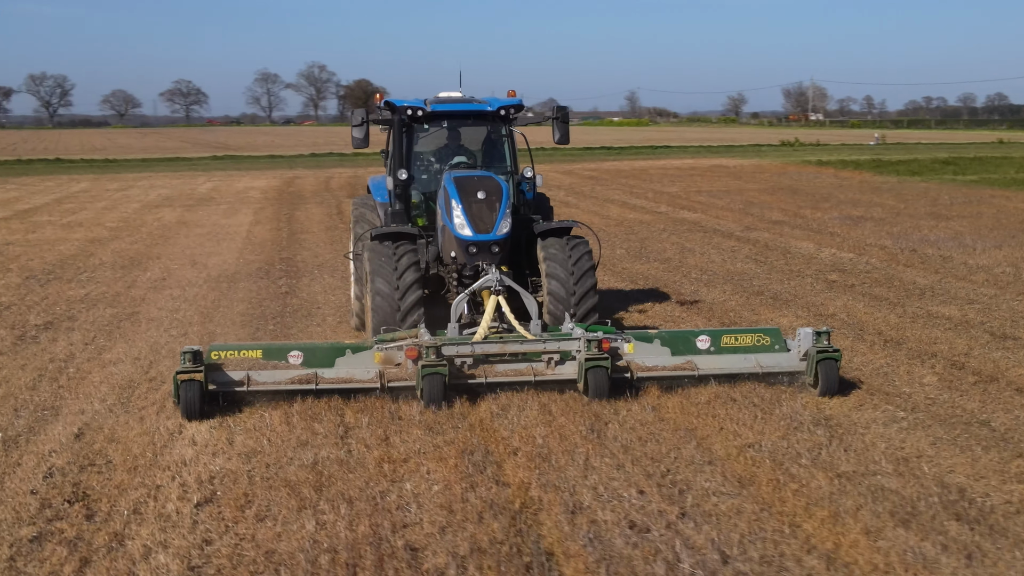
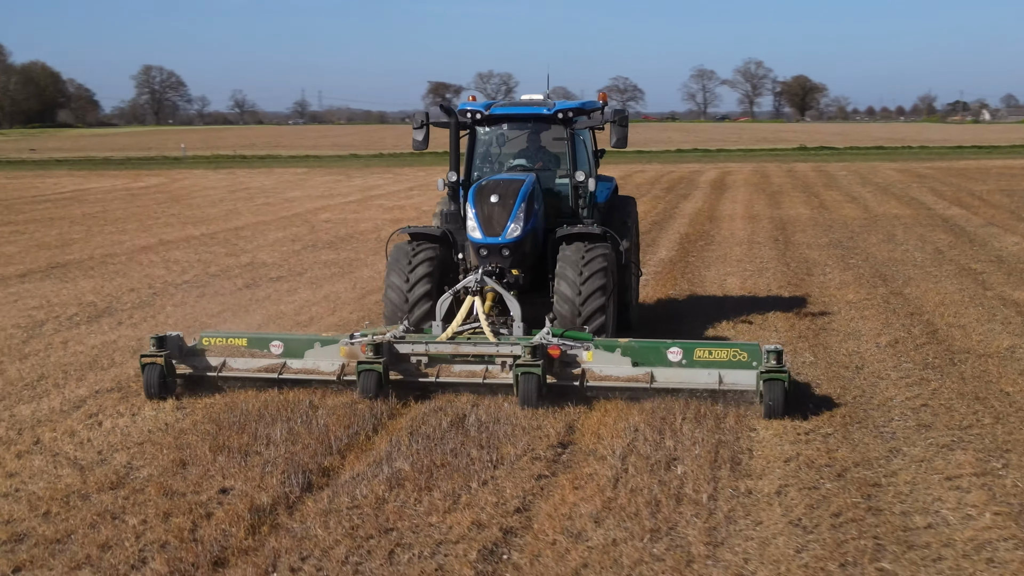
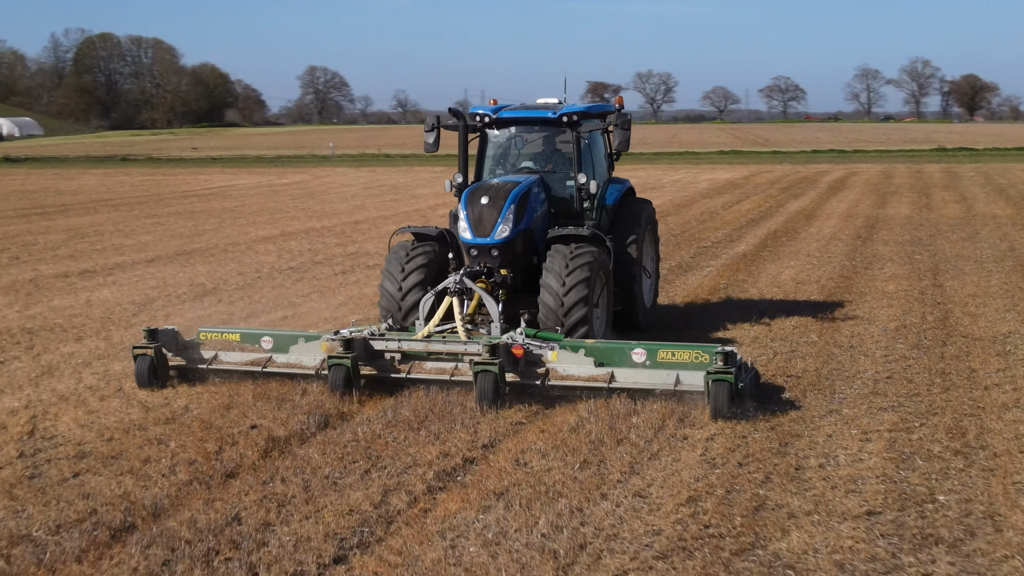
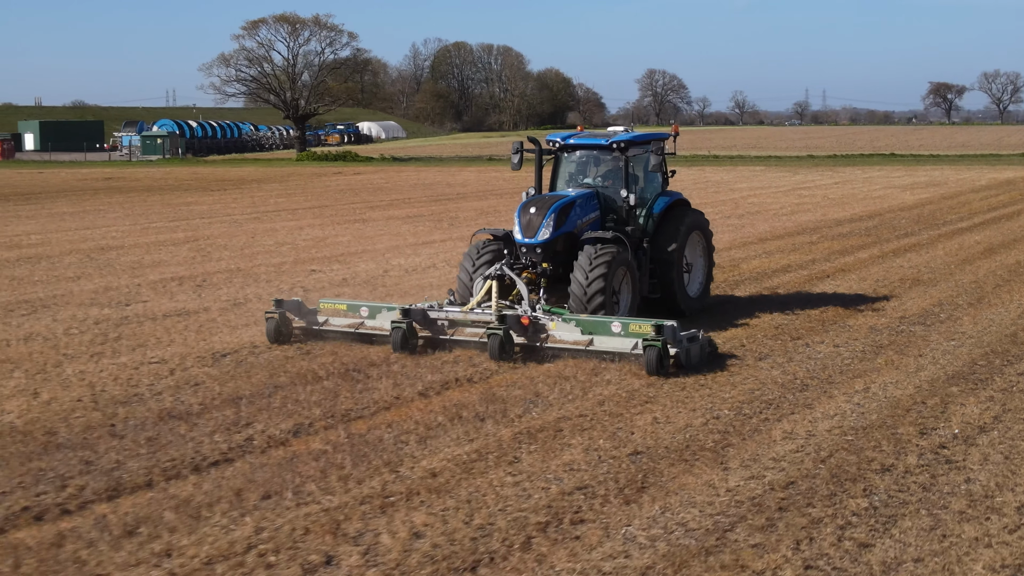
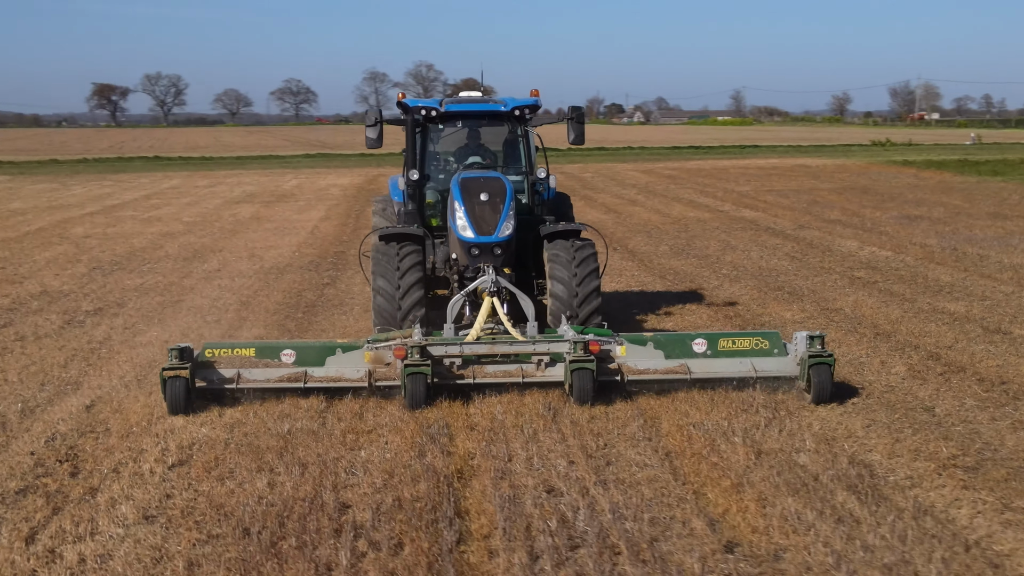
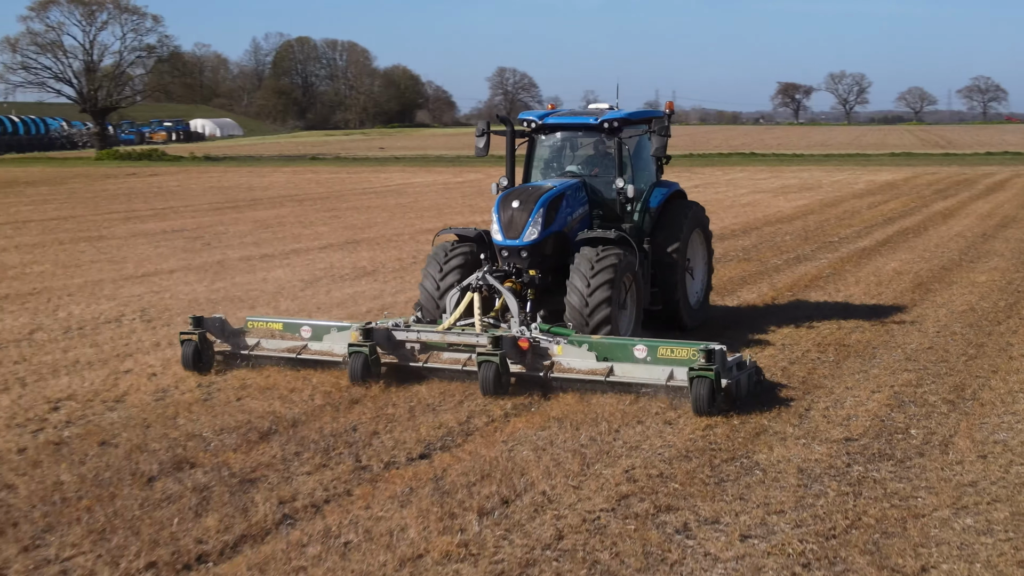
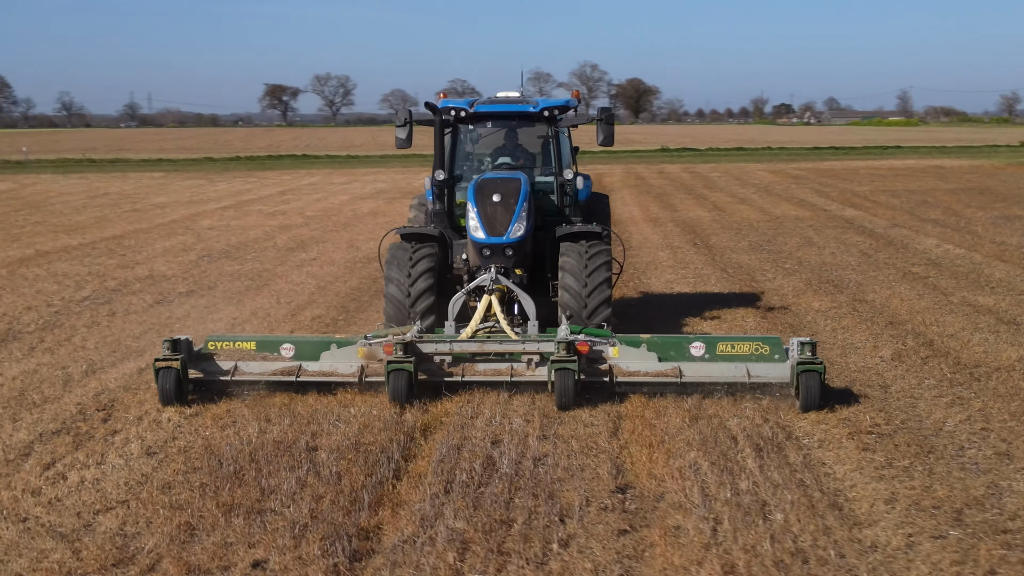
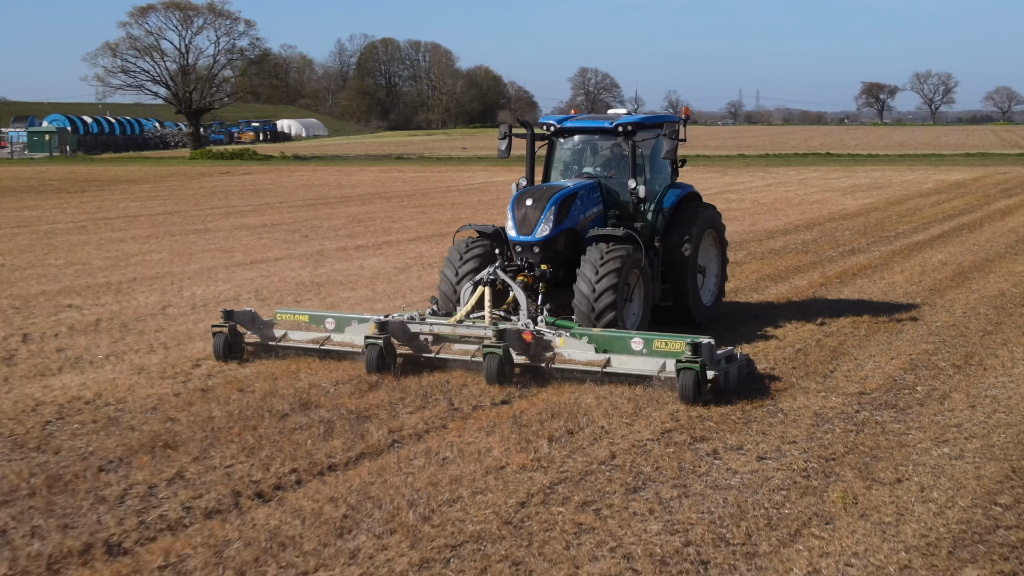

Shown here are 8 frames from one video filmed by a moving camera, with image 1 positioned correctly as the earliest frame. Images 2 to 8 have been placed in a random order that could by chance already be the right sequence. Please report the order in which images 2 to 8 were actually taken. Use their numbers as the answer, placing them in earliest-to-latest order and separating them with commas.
5, 7, 2, 3, 6, 8, 4
